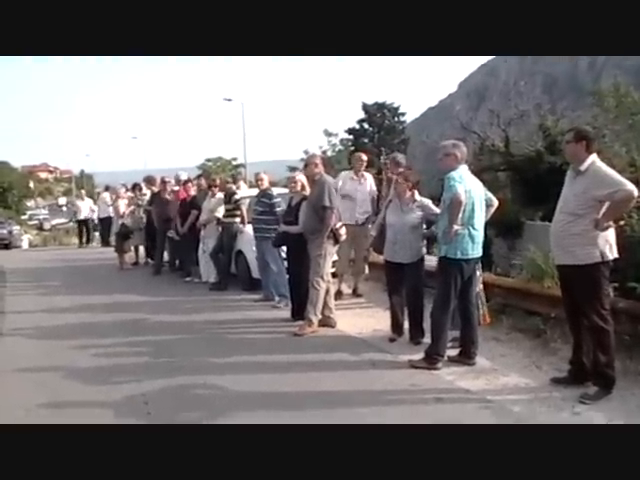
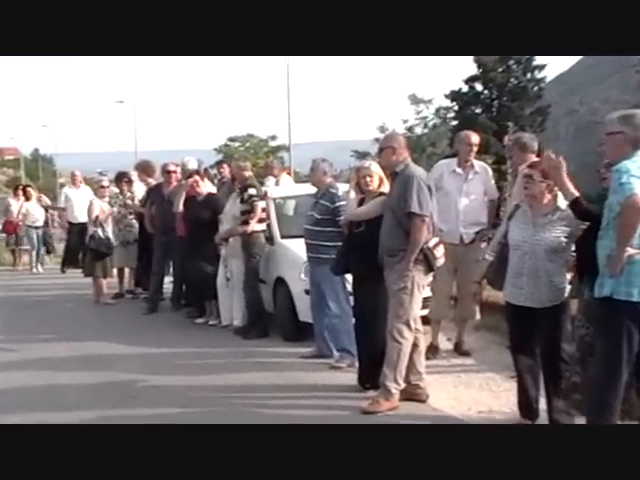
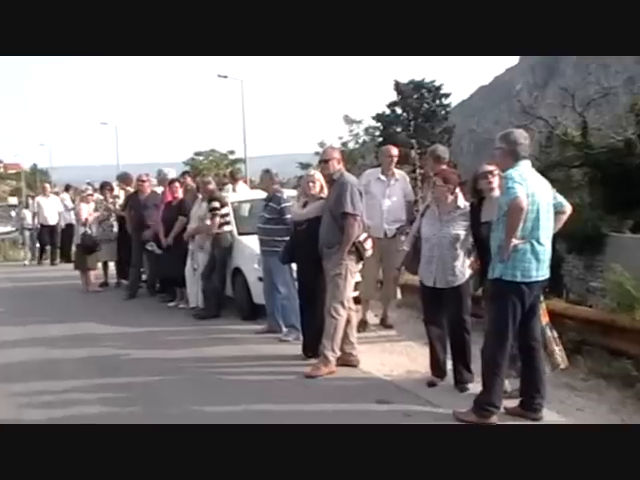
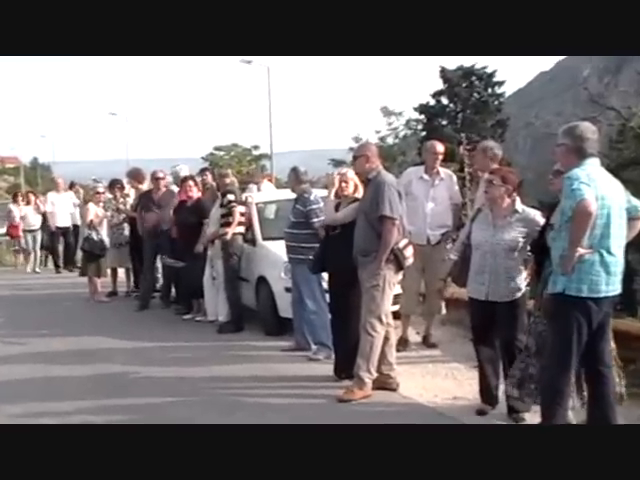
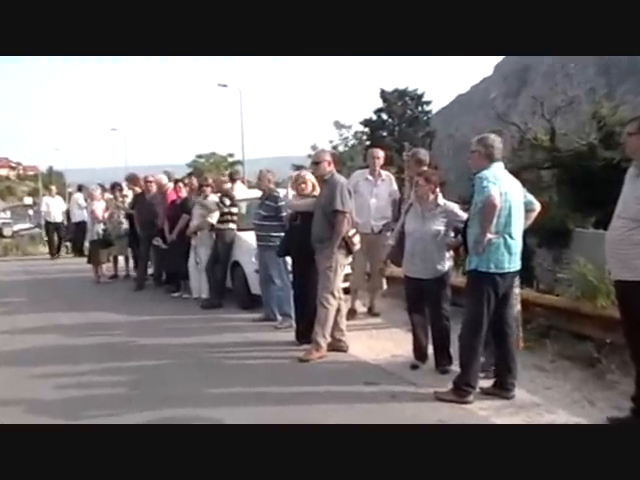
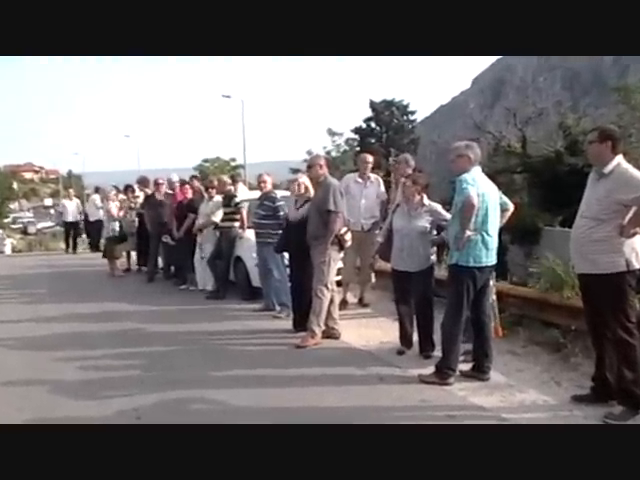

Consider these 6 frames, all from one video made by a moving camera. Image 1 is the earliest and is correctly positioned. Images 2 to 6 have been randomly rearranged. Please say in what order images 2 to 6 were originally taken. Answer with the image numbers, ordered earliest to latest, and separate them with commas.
6, 5, 3, 4, 2
